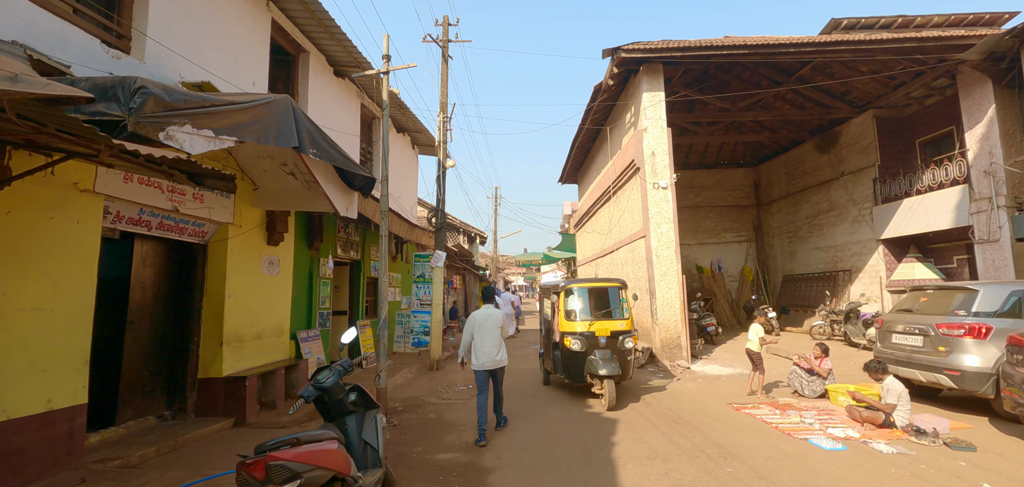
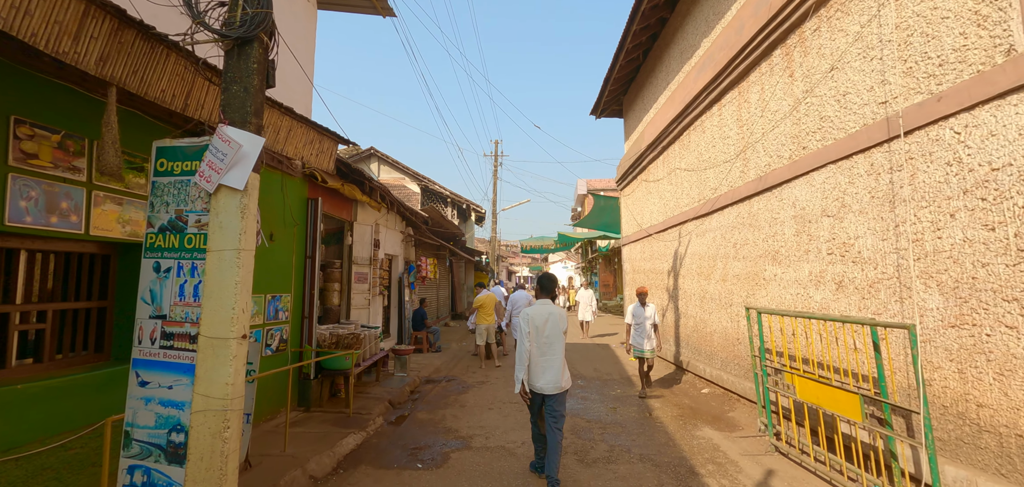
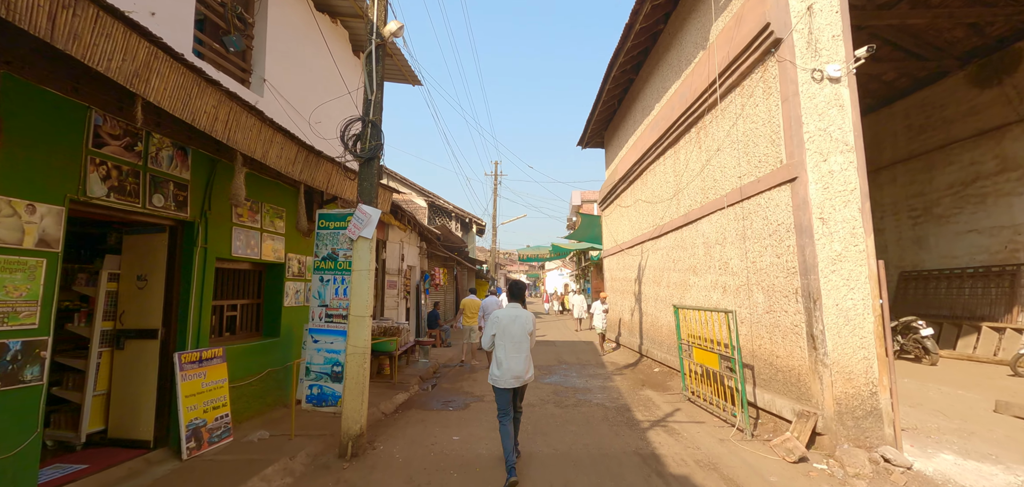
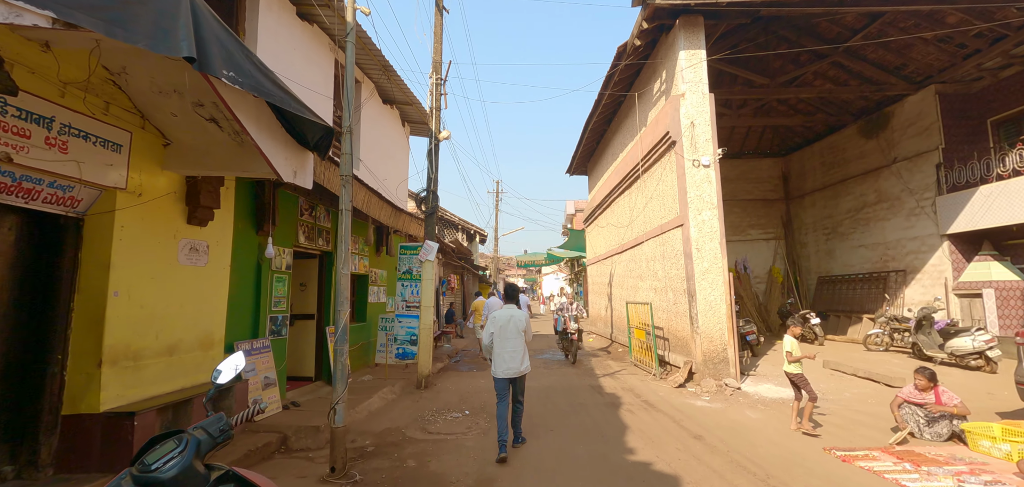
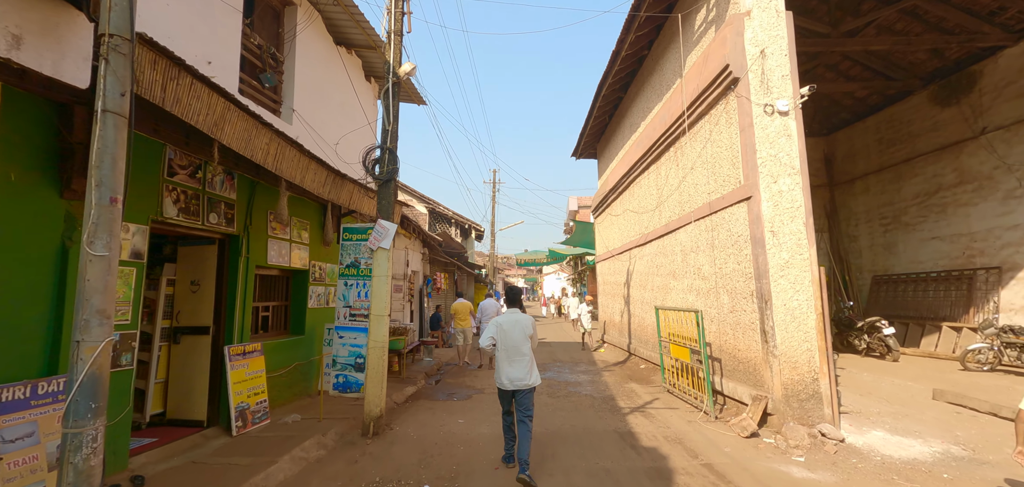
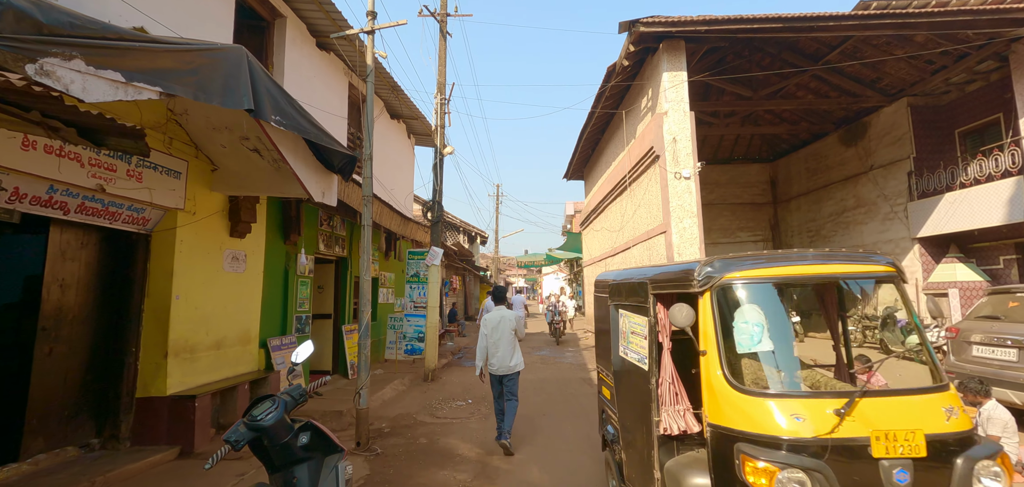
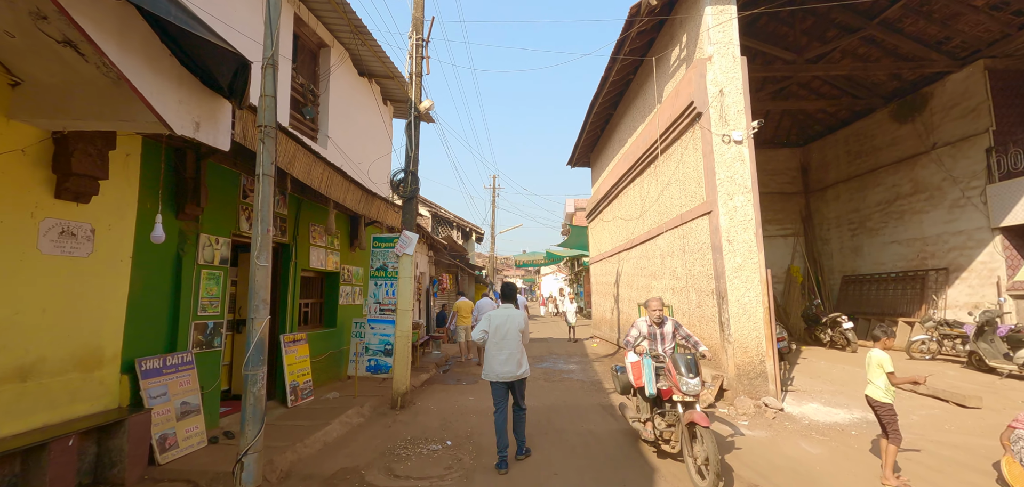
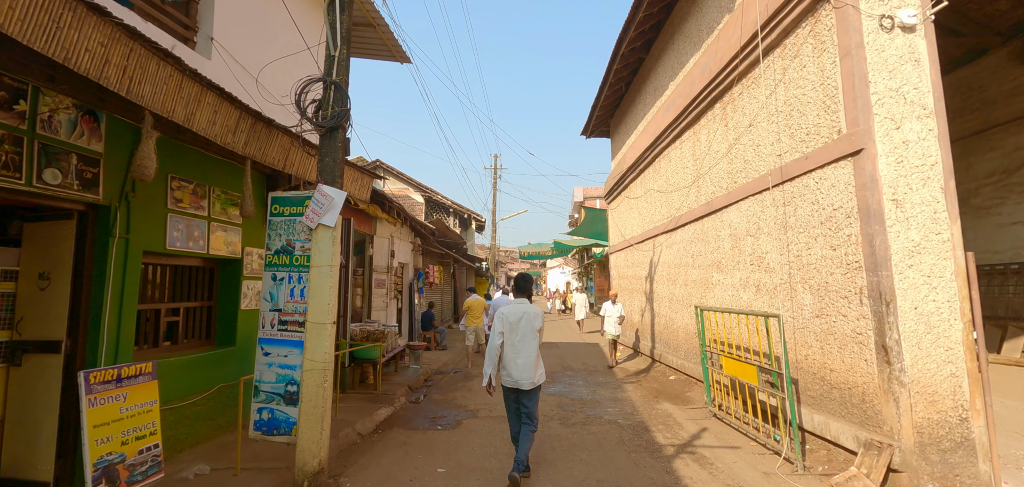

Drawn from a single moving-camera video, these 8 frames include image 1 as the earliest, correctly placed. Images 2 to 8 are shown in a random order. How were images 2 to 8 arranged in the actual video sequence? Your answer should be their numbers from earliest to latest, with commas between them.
6, 4, 7, 5, 3, 8, 2
